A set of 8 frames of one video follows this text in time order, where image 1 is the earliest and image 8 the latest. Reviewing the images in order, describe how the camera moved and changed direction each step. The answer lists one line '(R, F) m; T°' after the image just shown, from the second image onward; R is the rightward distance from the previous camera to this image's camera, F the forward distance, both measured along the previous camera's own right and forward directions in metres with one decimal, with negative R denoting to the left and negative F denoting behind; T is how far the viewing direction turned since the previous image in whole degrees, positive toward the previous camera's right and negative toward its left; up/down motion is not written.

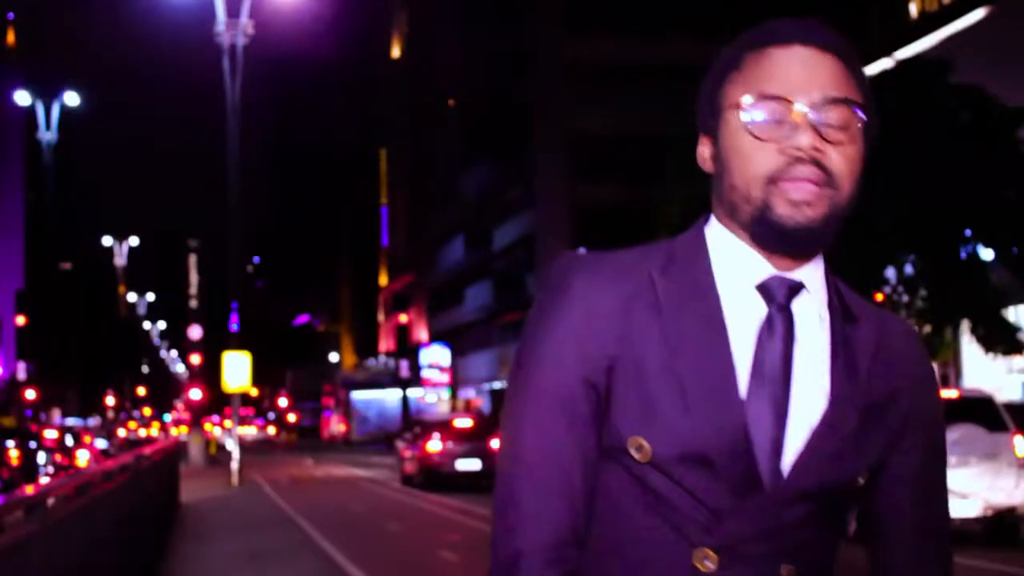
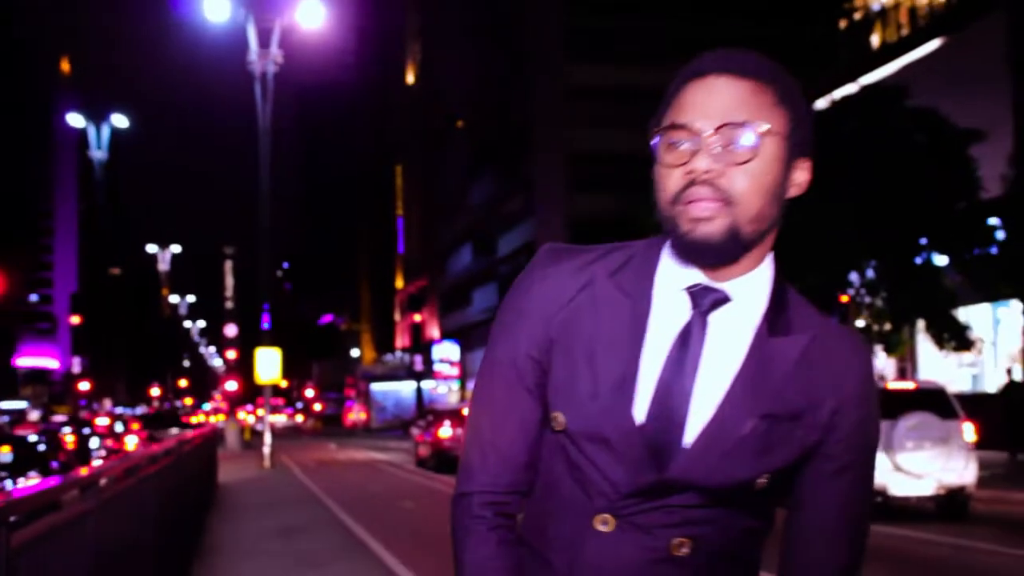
(+0.2, -1.7) m; -1°
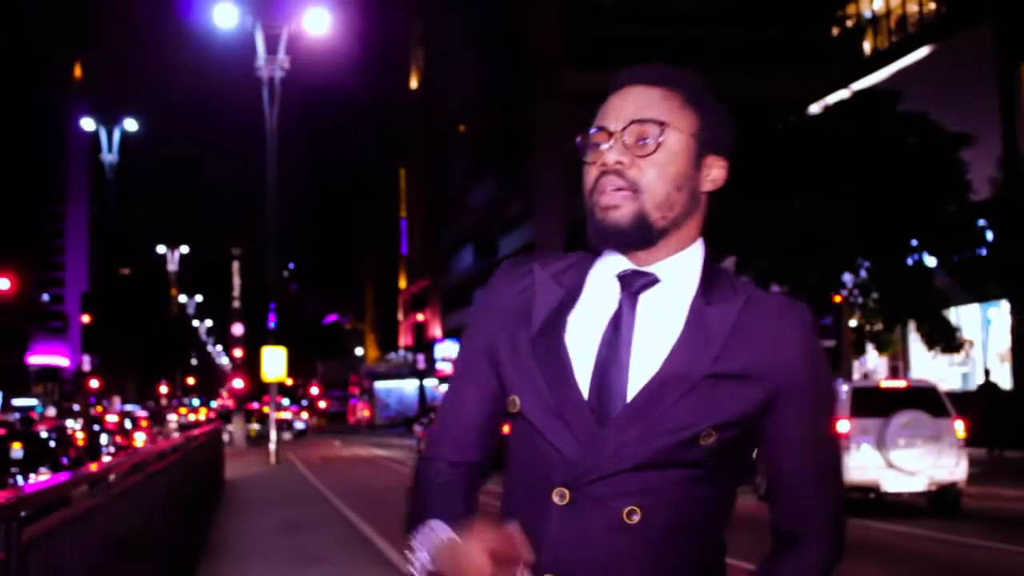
(0.0, -0.4) m; 0°
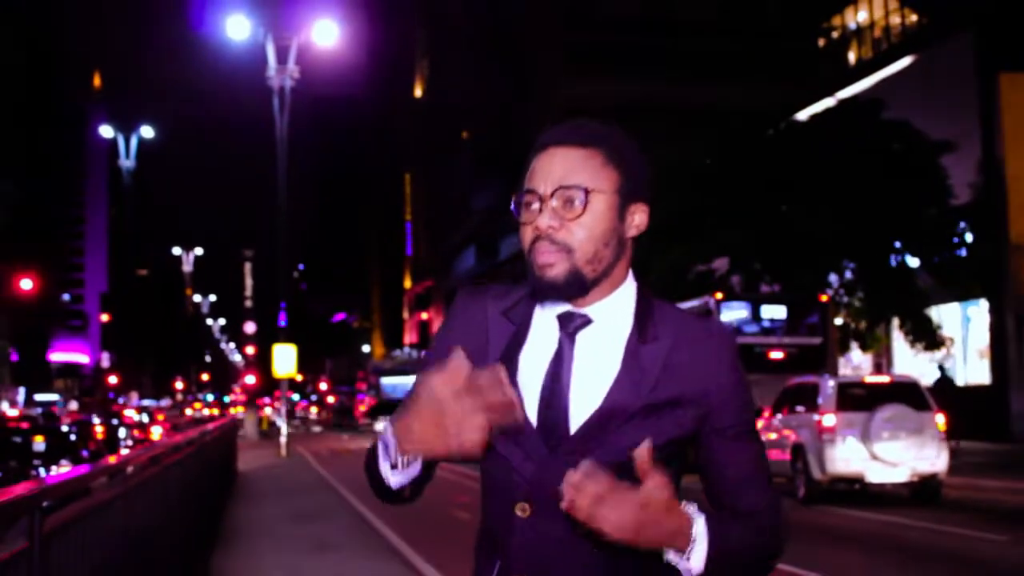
(+0.1, -0.8) m; 0°
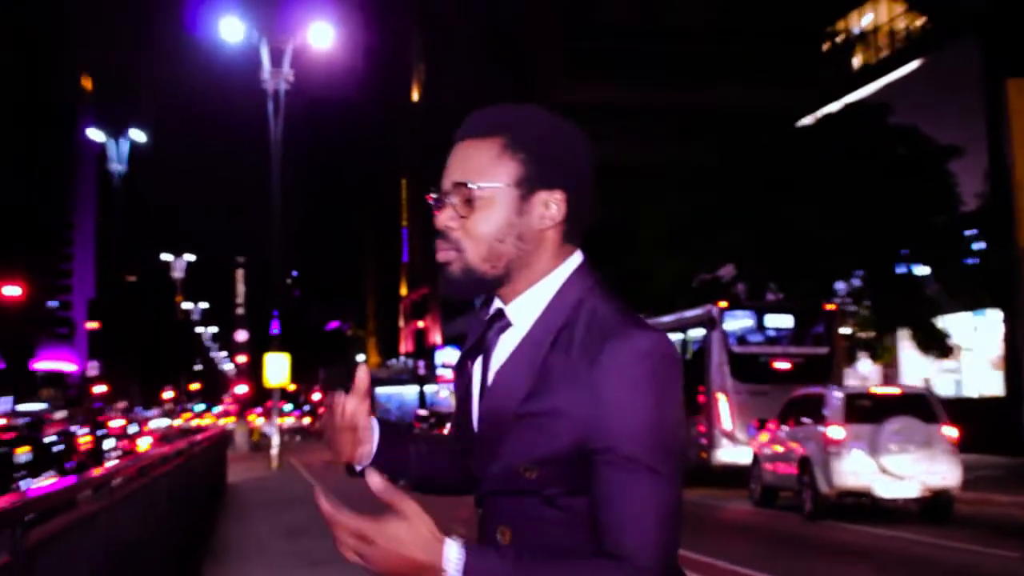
(-0.1, +0.5) m; 0°
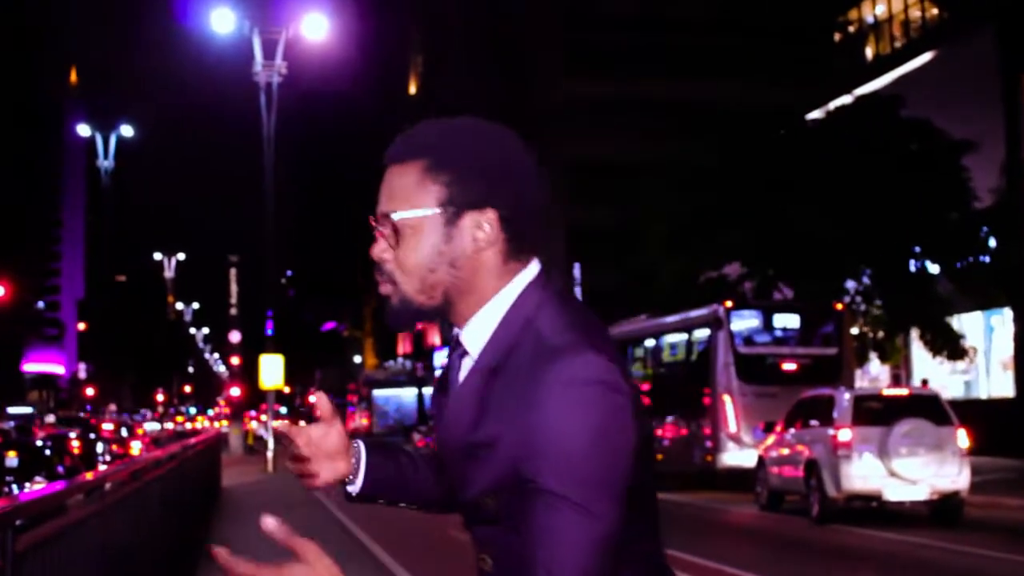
(-0.1, +0.4) m; 0°
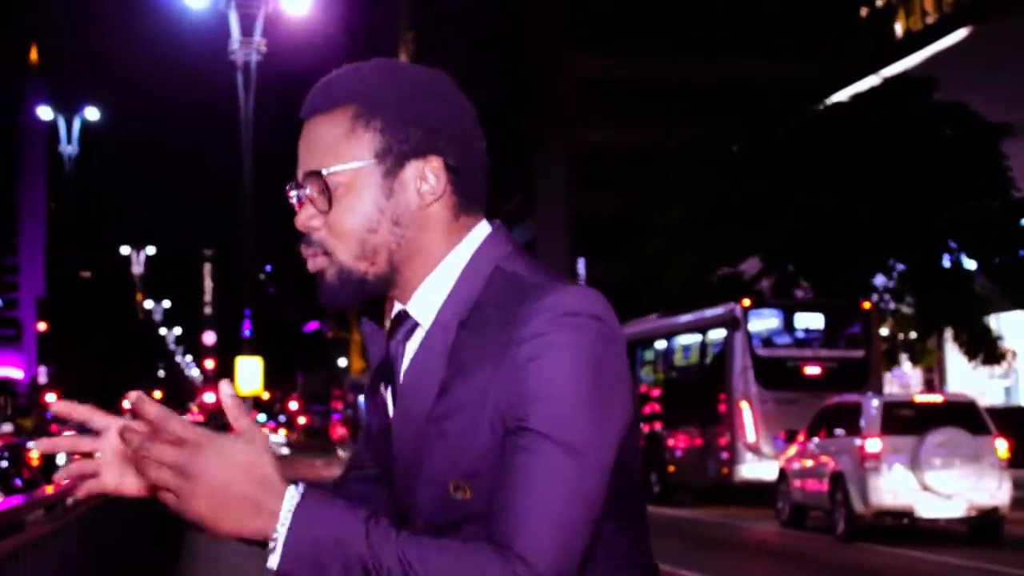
(-0.1, +1.4) m; 0°
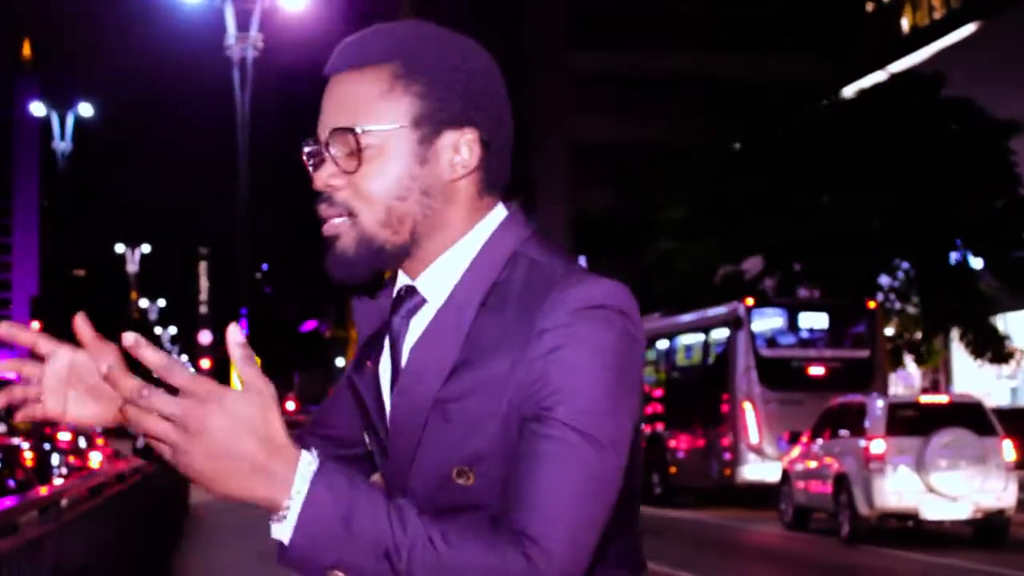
(0.0, +0.2) m; 0°
